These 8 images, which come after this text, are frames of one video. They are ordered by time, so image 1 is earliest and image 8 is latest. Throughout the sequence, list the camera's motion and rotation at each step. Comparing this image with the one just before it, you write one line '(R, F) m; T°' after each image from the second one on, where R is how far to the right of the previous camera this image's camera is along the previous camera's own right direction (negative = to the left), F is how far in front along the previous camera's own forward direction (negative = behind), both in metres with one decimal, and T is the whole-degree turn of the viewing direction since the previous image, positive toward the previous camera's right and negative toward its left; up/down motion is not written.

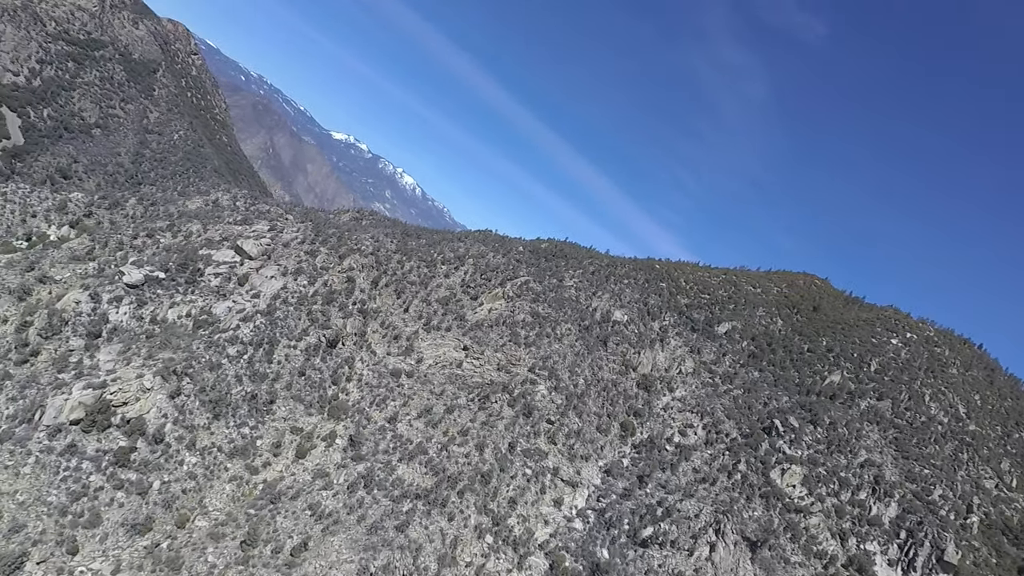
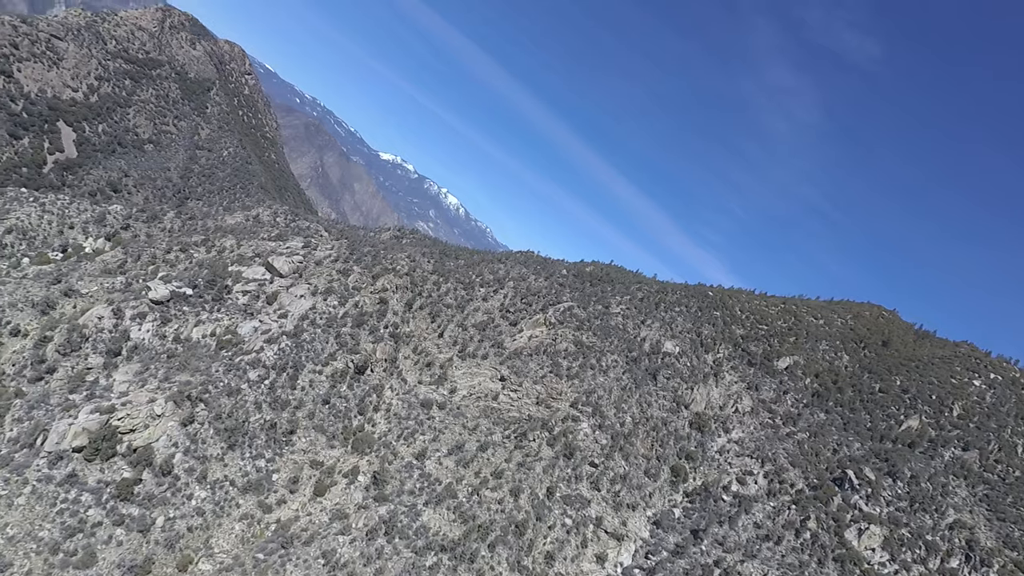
(-0.1, +2.6) m; -4°
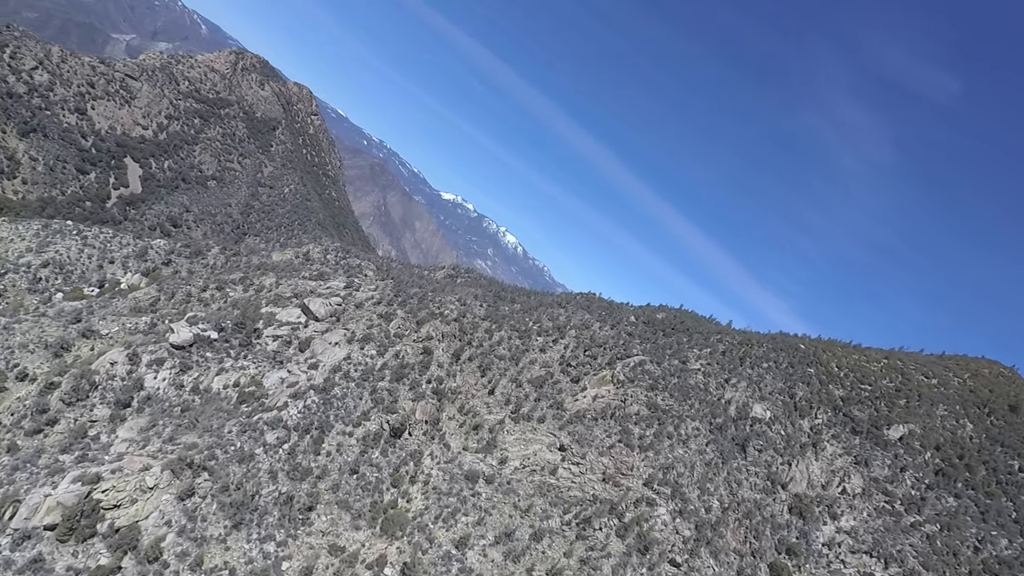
(-0.3, +4.4) m; -6°
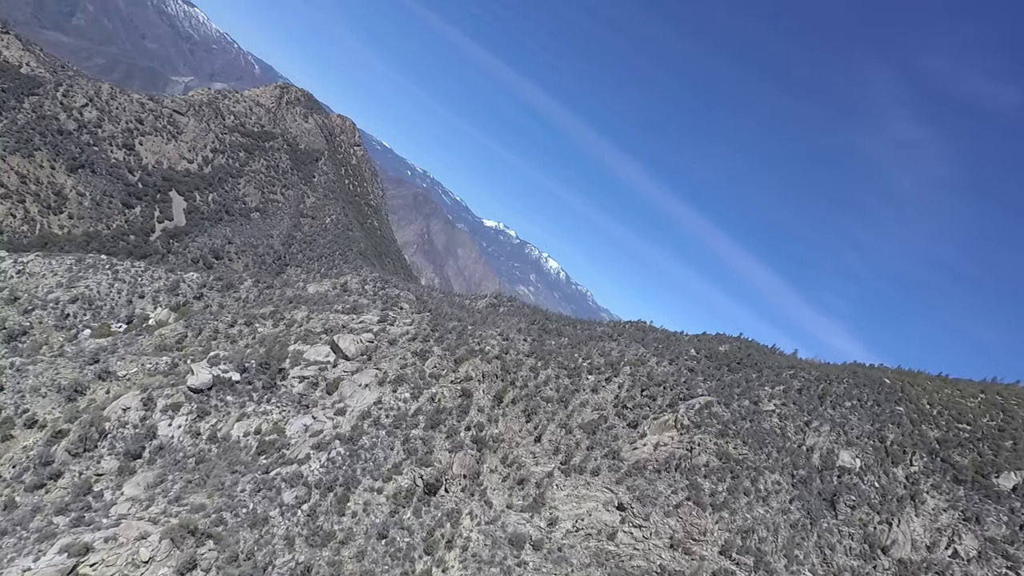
(-0.2, +3.0) m; -4°
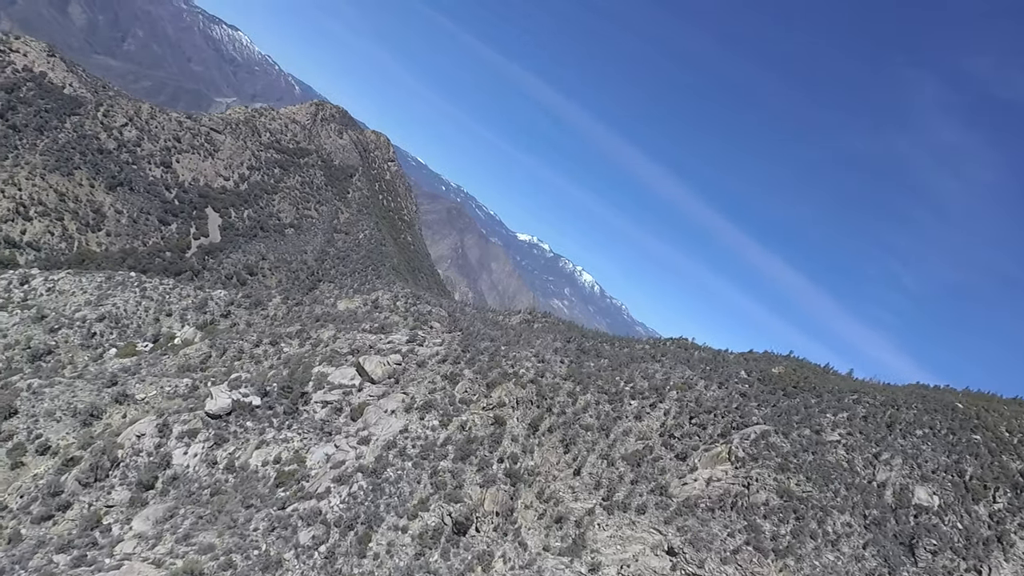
(-0.1, +1.9) m; -3°
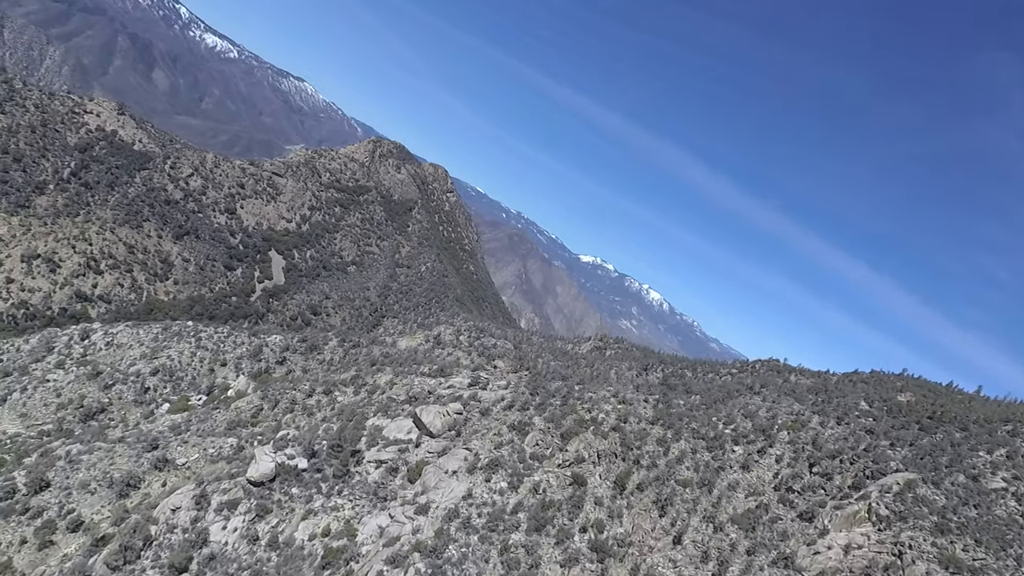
(-0.2, +3.3) m; -6°
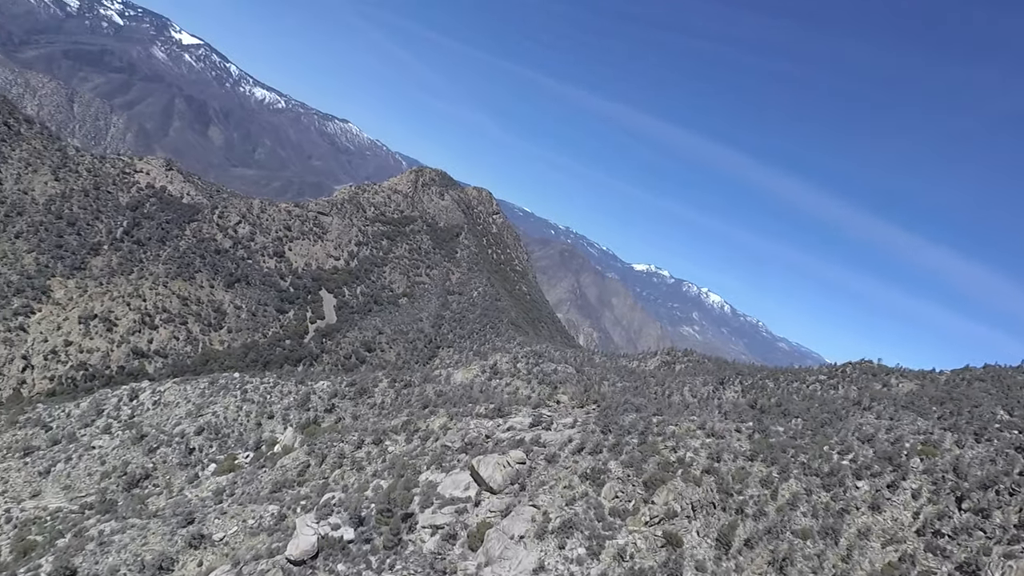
(-0.1, +2.9) m; -5°
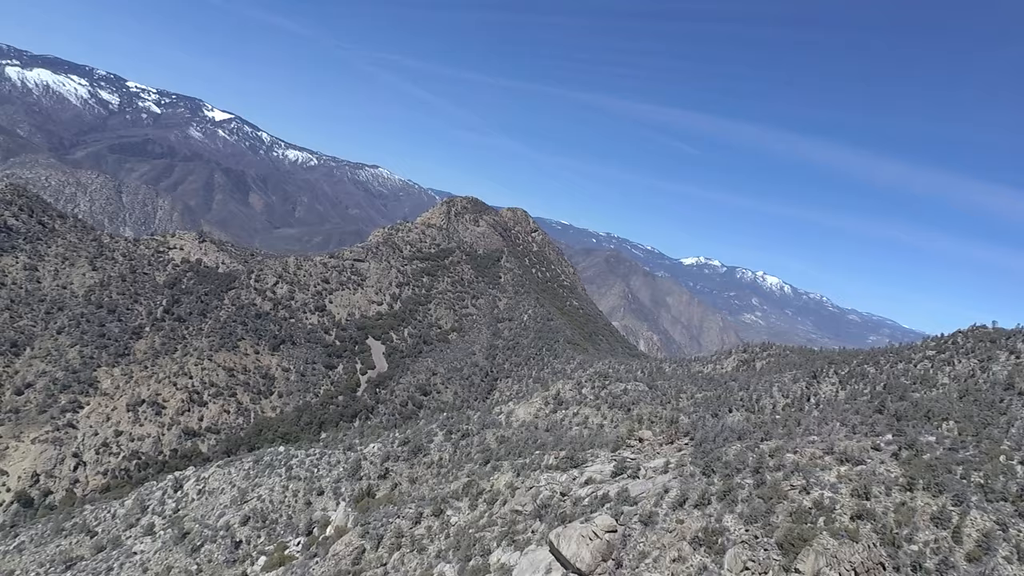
(0.0, +3.7) m; -5°
